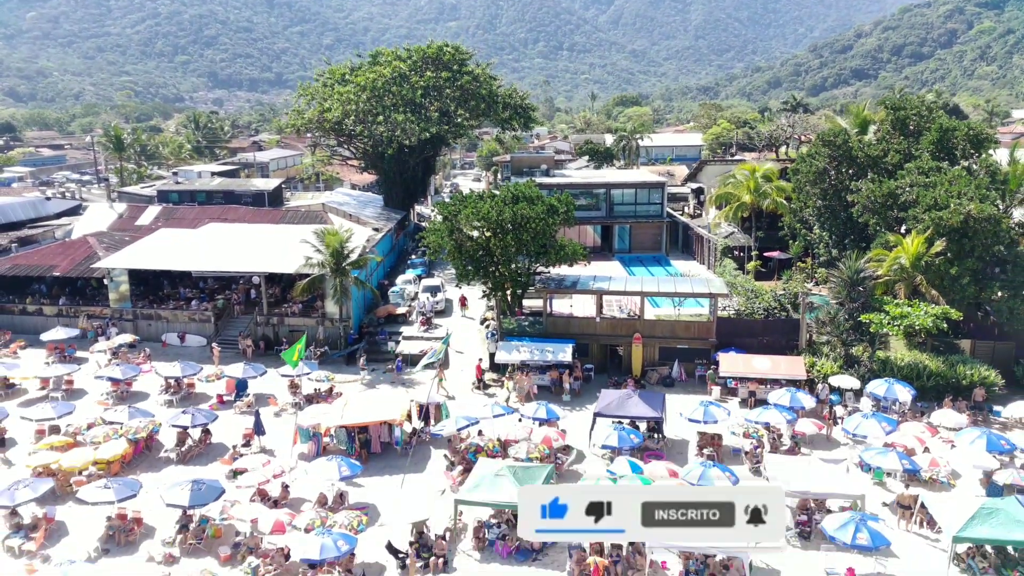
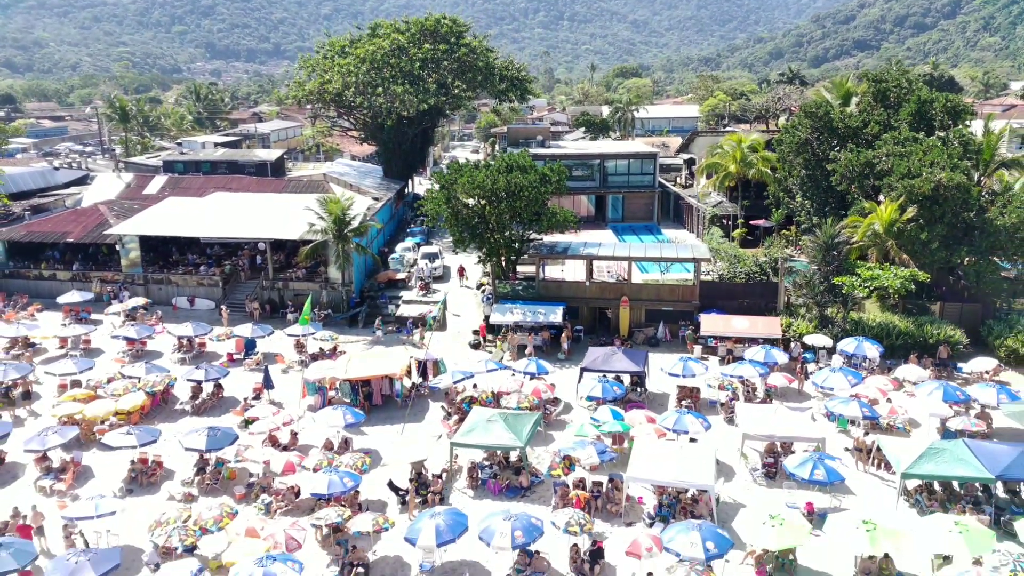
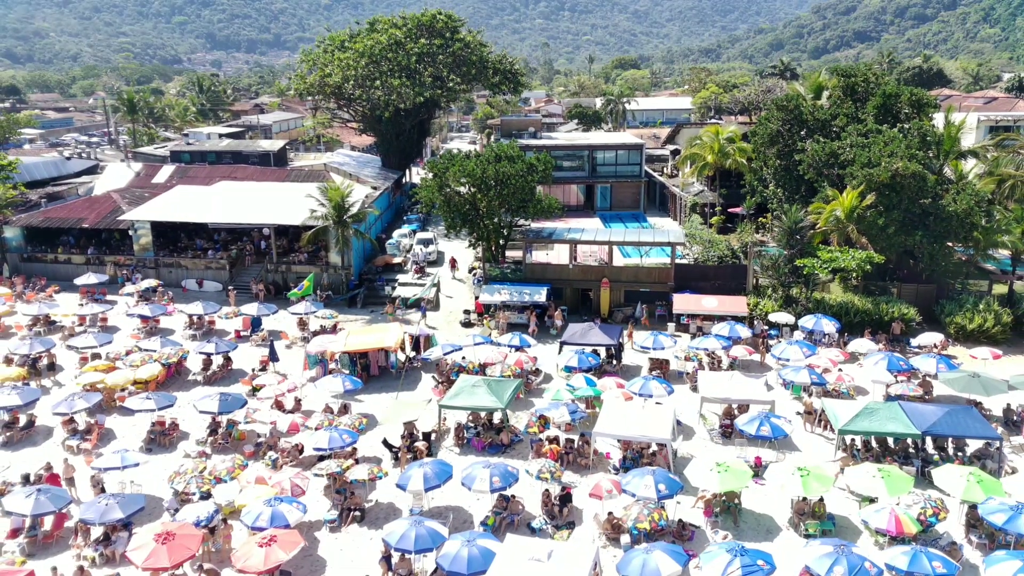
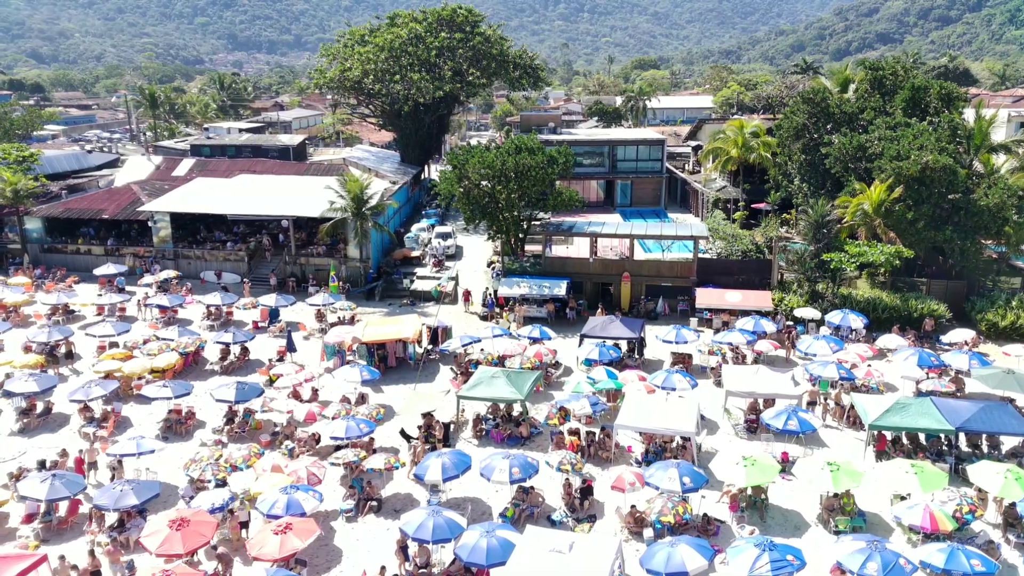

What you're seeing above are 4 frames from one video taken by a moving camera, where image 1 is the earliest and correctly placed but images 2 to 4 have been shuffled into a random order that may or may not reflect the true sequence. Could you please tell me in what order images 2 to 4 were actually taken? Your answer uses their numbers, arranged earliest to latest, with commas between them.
2, 3, 4
